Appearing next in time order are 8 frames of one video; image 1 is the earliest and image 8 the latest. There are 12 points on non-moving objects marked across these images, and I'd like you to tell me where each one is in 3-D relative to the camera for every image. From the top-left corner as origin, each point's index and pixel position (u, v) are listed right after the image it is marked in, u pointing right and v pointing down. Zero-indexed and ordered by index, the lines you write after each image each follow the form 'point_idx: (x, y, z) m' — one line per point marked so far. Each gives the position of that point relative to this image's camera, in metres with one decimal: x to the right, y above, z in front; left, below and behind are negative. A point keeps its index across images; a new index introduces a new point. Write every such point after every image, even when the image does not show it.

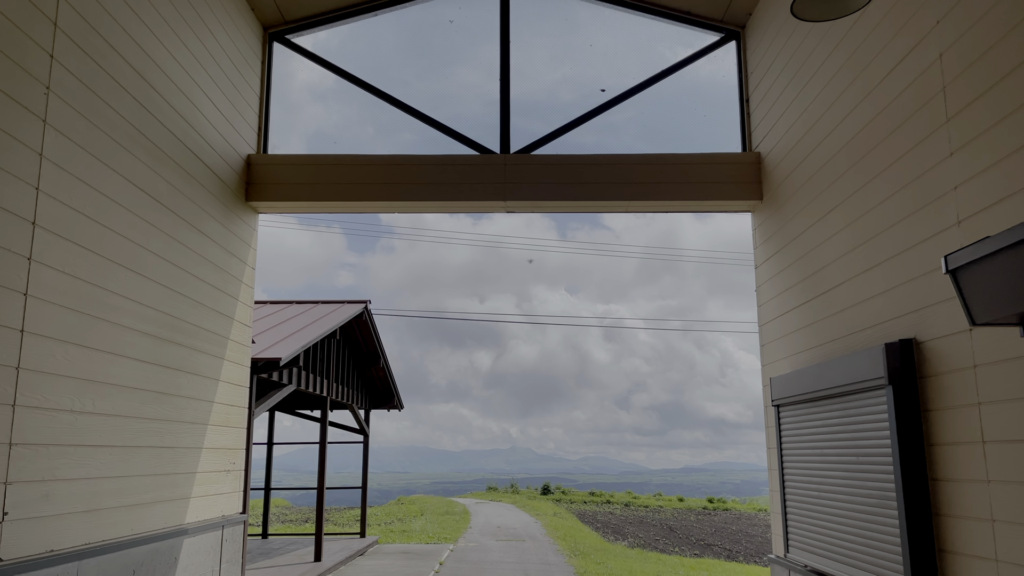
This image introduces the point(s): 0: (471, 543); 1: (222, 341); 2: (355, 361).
0: (-1.1, -6.7, +17.9) m
1: (-2.7, -0.5, +6.3) m
2: (-3.5, -1.6, +15.4) m
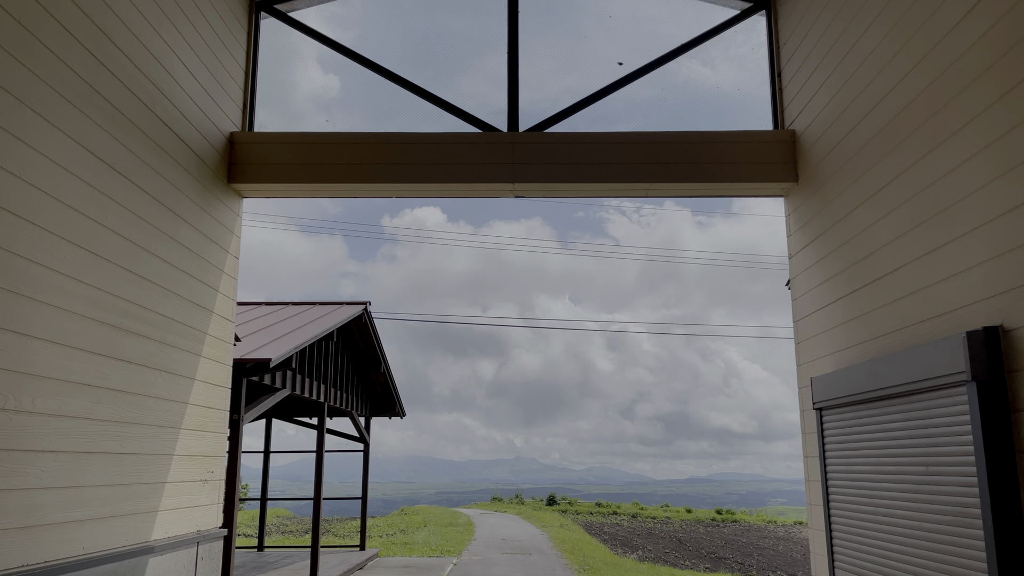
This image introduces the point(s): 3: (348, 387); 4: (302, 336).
0: (-0.9, -6.7, +17.2) m
1: (-2.6, -0.4, +5.7) m
2: (-3.4, -1.7, +14.7) m
3: (-3.5, -2.1, +14.5) m
4: (-3.1, -0.7, +10.1) m
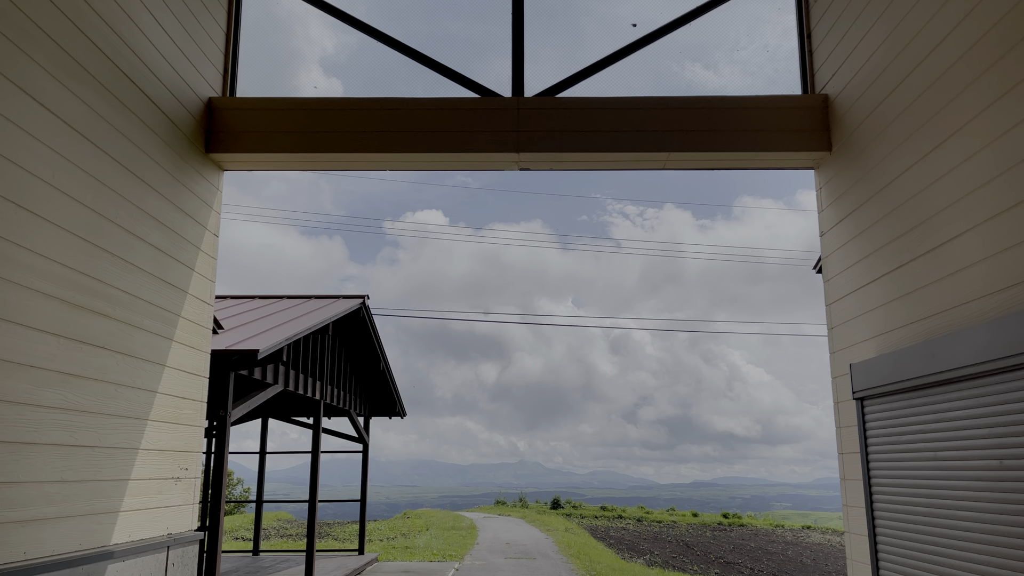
0: (-0.8, -6.6, +16.6) m
1: (-2.6, -0.2, +5.1) m
2: (-3.3, -1.5, +14.2) m
3: (-3.4, -1.9, +13.9) m
4: (-3.1, -0.6, +9.5) m
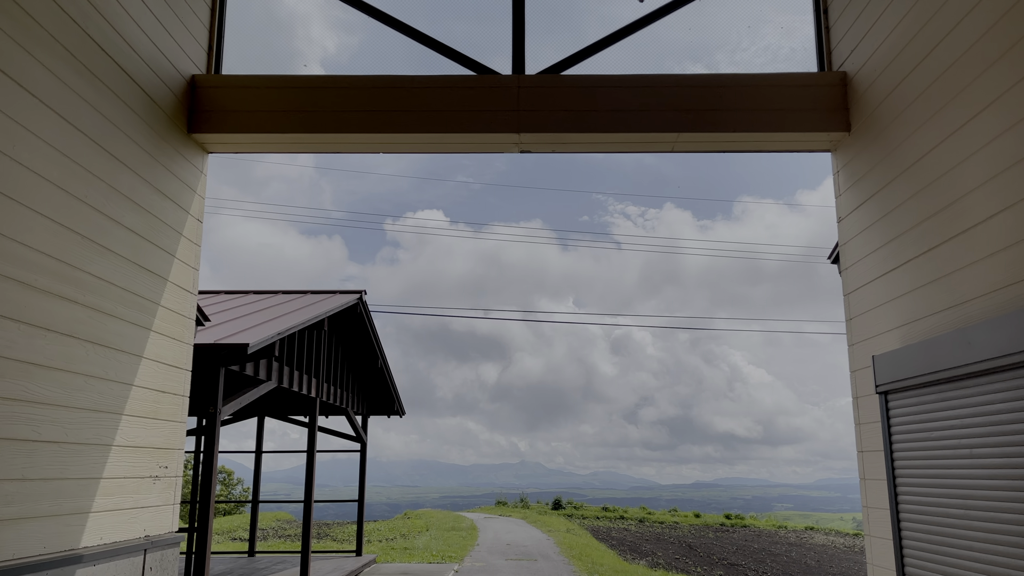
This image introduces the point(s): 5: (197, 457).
0: (-0.8, -6.5, +16.3) m
1: (-2.6, -0.1, +4.8) m
2: (-3.3, -1.5, +13.9) m
3: (-3.4, -1.9, +13.6) m
4: (-3.0, -0.5, +9.2) m
5: (-4.1, -2.2, +9.0) m
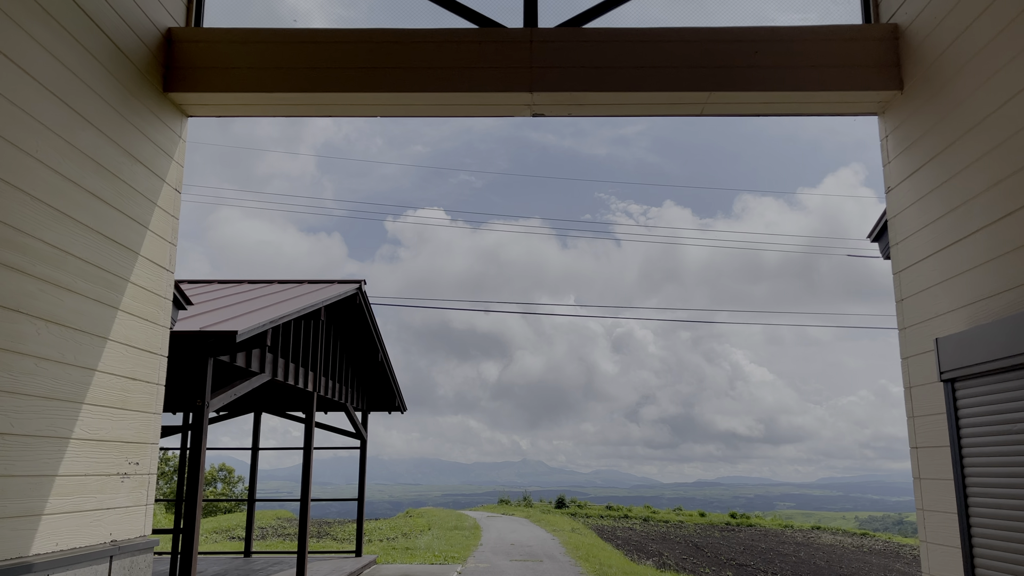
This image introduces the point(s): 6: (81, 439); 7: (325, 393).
0: (-0.7, -6.4, +15.7) m
1: (-2.5, 0.0, +4.3) m
2: (-3.2, -1.3, +13.4) m
3: (-3.3, -1.7, +13.1) m
4: (-2.9, -0.3, +8.7) m
5: (-4.0, -2.0, +8.4) m
6: (-2.5, -0.9, +3.9) m
7: (-3.3, -1.8, +11.9) m
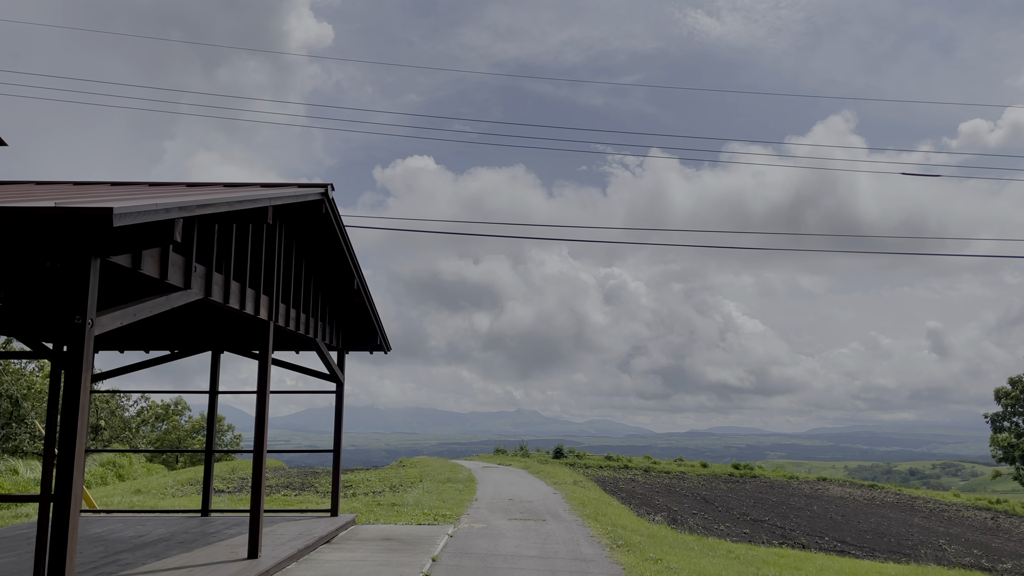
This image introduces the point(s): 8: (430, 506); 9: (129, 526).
0: (-0.7, -4.8, +13.8) m
1: (-2.4, +0.8, +1.9) m
2: (-3.2, +0.2, +11.1) m
3: (-3.2, -0.3, +10.8) m
4: (-2.9, +0.8, +6.4) m
5: (-4.0, -0.9, +6.2) m
6: (-2.3, -0.1, +1.6) m
7: (-3.2, -0.5, +9.7) m
8: (-2.0, -5.4, +16.9) m
9: (-6.5, -4.0, +11.5) m
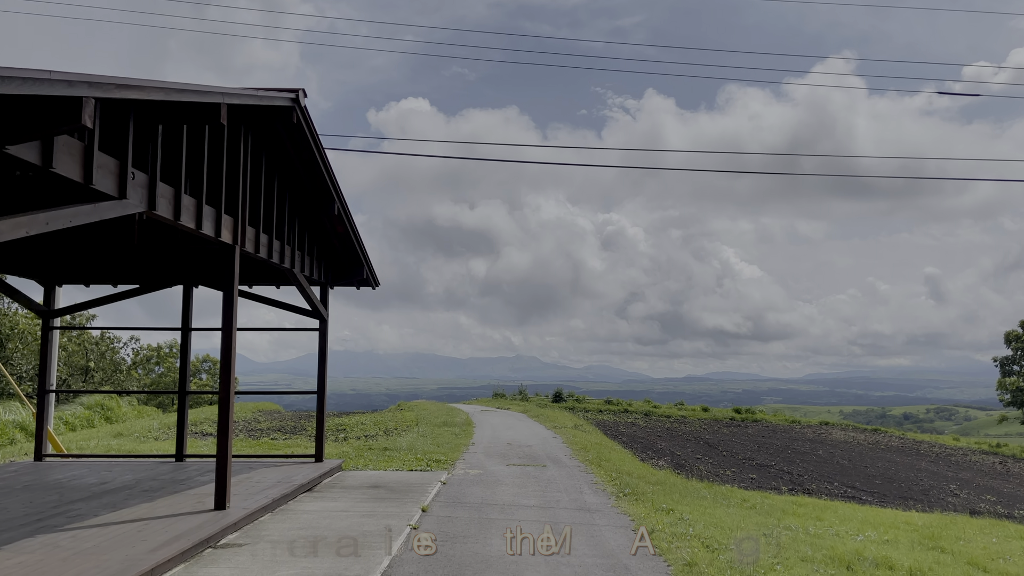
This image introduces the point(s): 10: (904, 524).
0: (-0.8, -3.4, +13.0) m
1: (-2.3, +1.2, +0.7) m
2: (-3.2, +1.3, +9.8) m
3: (-3.3, +0.8, +9.6) m
4: (-2.9, +1.5, +5.1) m
5: (-4.0, -0.2, +5.1) m
6: (-2.3, +0.3, +0.4) m
7: (-3.3, +0.5, +8.5) m
8: (-2.1, -3.9, +16.1) m
9: (-6.5, -2.9, +10.6) m
10: (+5.9, -3.6, +10.3) m
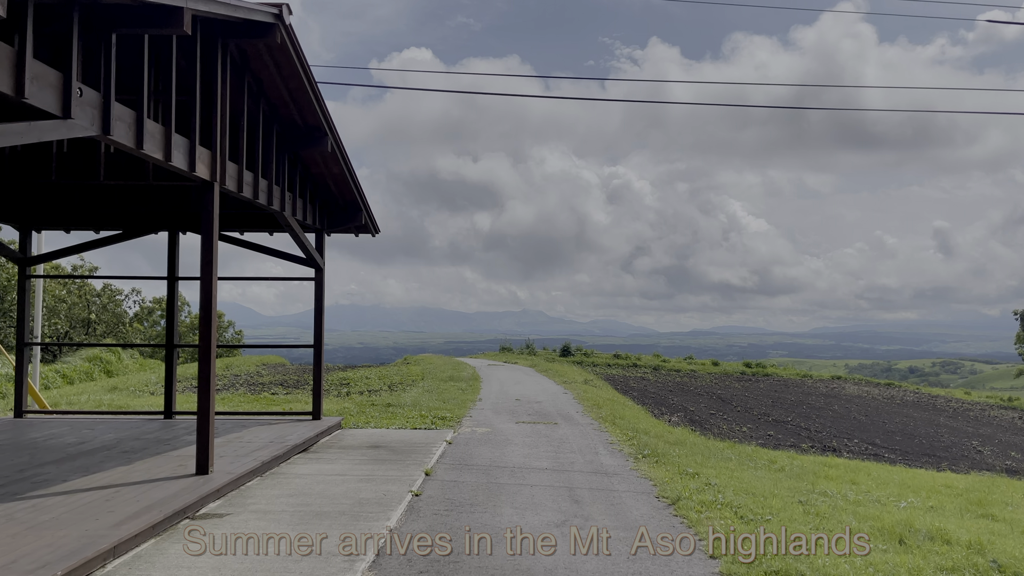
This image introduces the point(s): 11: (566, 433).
0: (-0.6, -2.5, +12.3) m
1: (-2.3, +1.3, -0.3) m
2: (-3.0, +2.0, +8.9) m
3: (-3.1, +1.5, +8.7) m
4: (-2.8, +2.0, +4.1) m
5: (-3.9, +0.2, +4.2) m
6: (-2.3, +0.4, -0.5) m
7: (-3.1, +1.1, +7.6) m
8: (-1.9, -2.7, +15.4) m
9: (-6.3, -2.1, +9.9) m
10: (+6.1, -2.8, +9.6) m
11: (+0.9, -2.5, +11.8) m
